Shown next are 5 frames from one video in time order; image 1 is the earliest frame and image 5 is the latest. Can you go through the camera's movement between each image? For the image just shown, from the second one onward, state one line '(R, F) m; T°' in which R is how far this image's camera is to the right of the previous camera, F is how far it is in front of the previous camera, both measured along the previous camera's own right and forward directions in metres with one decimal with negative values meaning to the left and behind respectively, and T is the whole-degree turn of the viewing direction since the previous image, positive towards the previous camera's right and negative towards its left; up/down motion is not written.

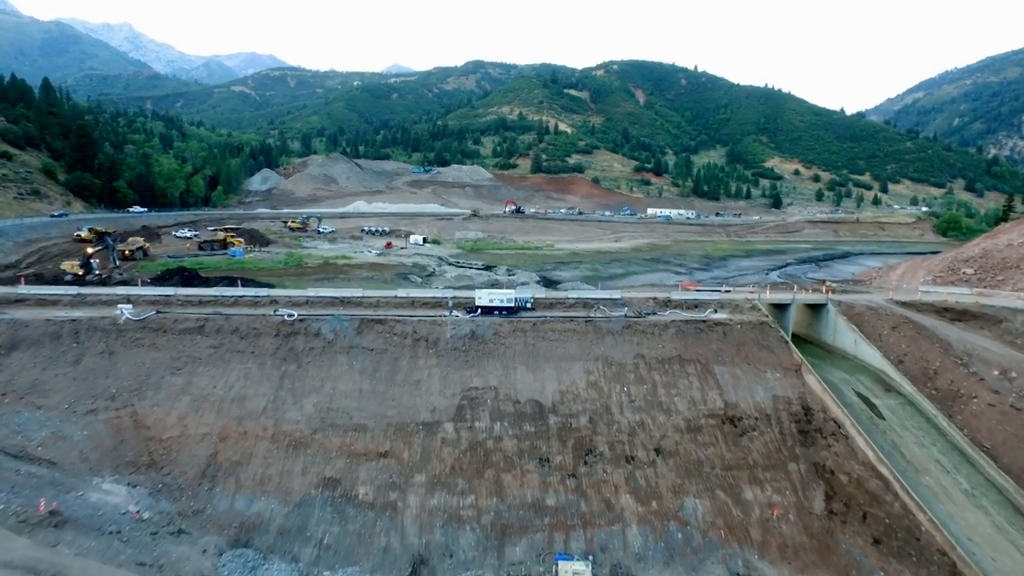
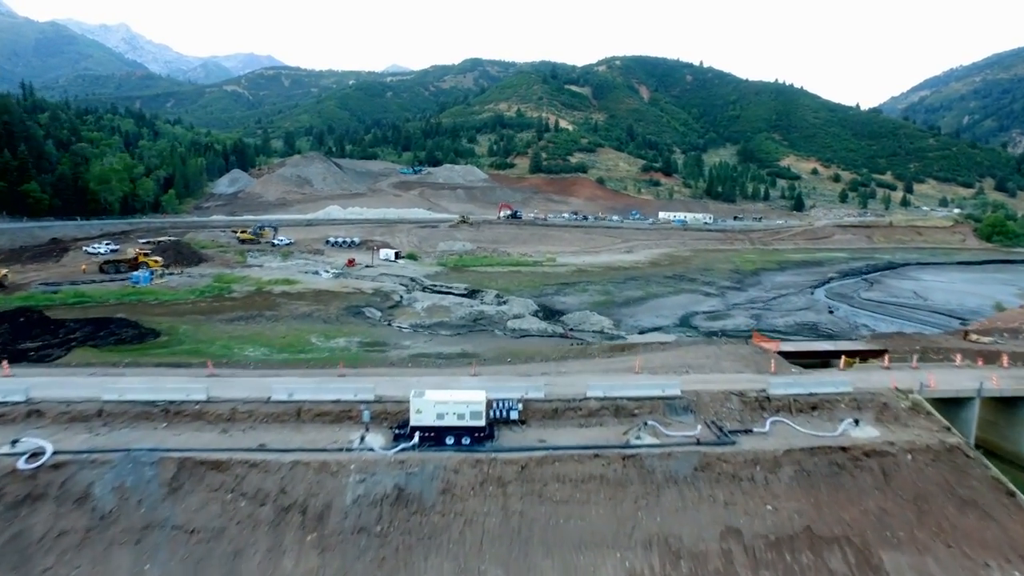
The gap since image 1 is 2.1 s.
(+0.6, +12.0) m; 0°
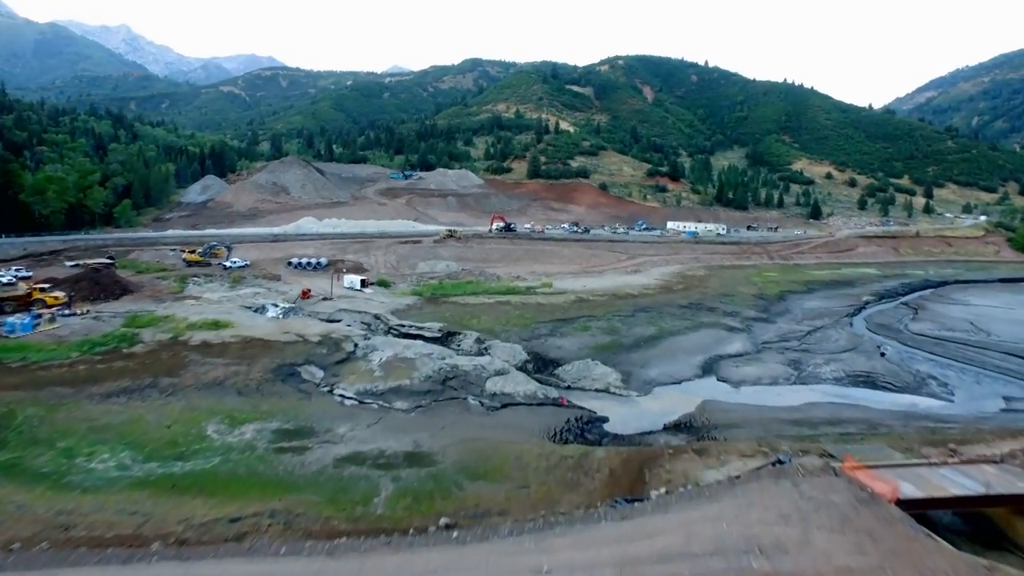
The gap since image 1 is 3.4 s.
(+0.9, +8.3) m; 0°
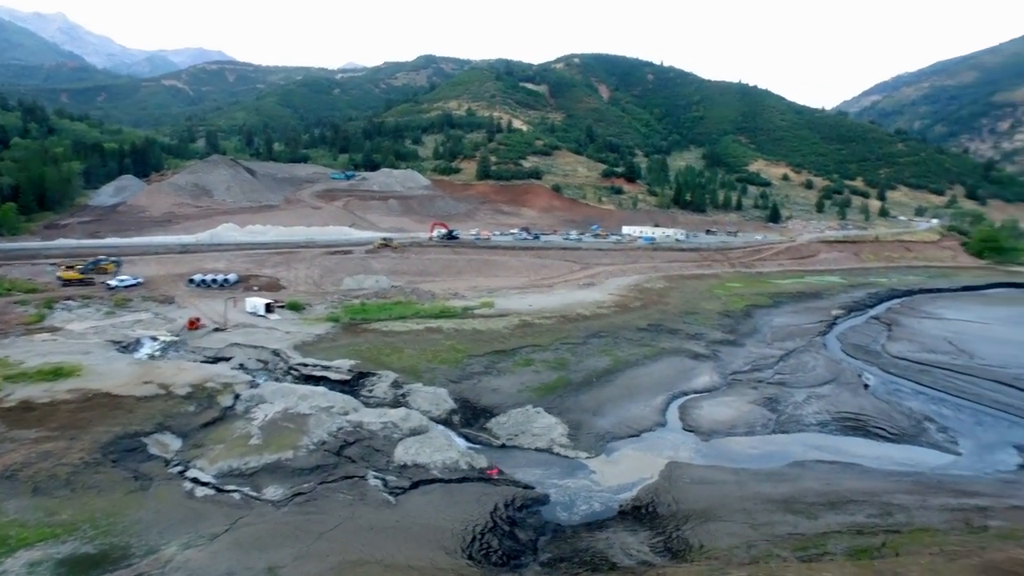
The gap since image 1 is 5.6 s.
(+1.4, +6.3) m; +3°
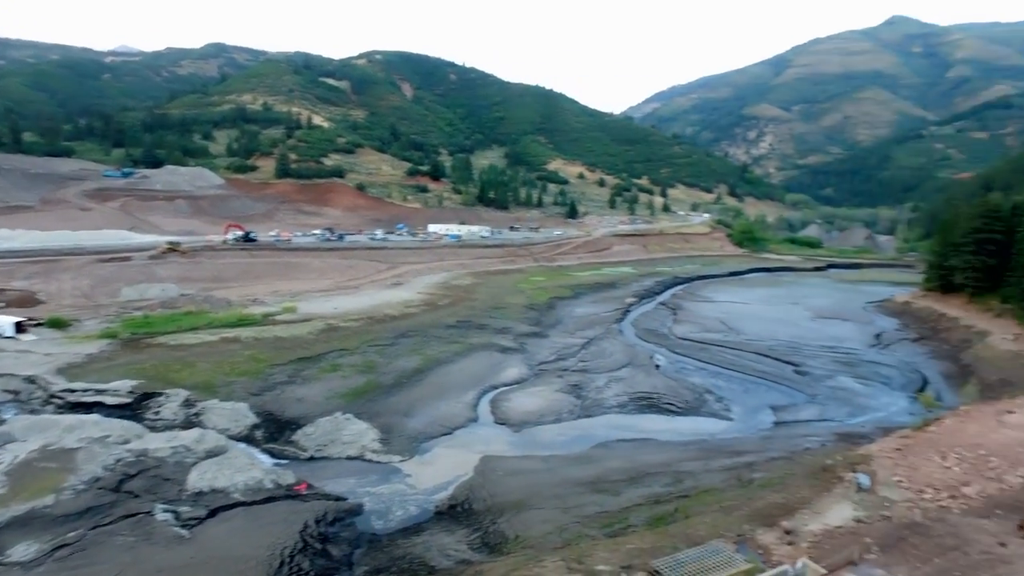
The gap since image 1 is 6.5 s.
(+0.2, +0.3) m; +16°
